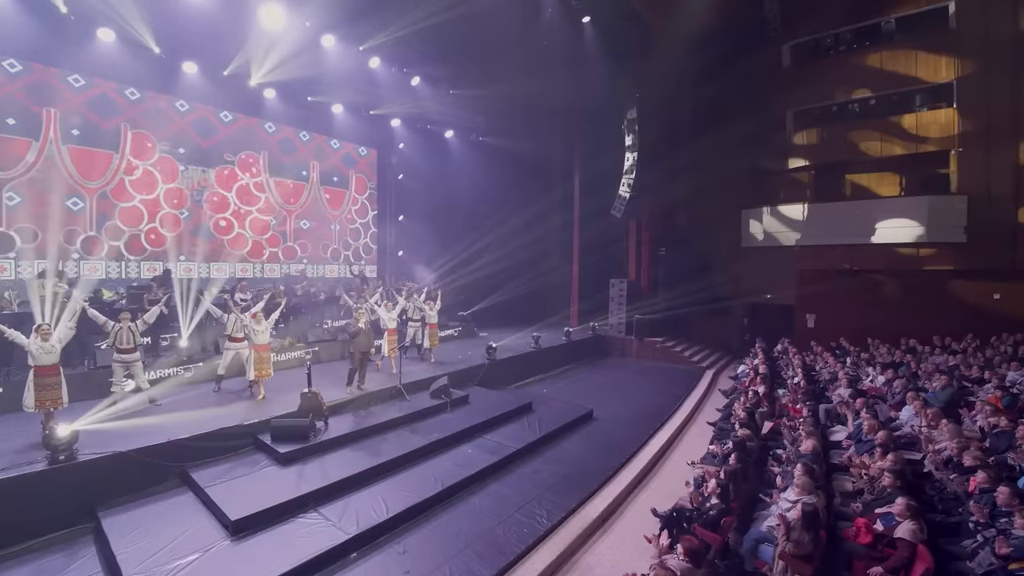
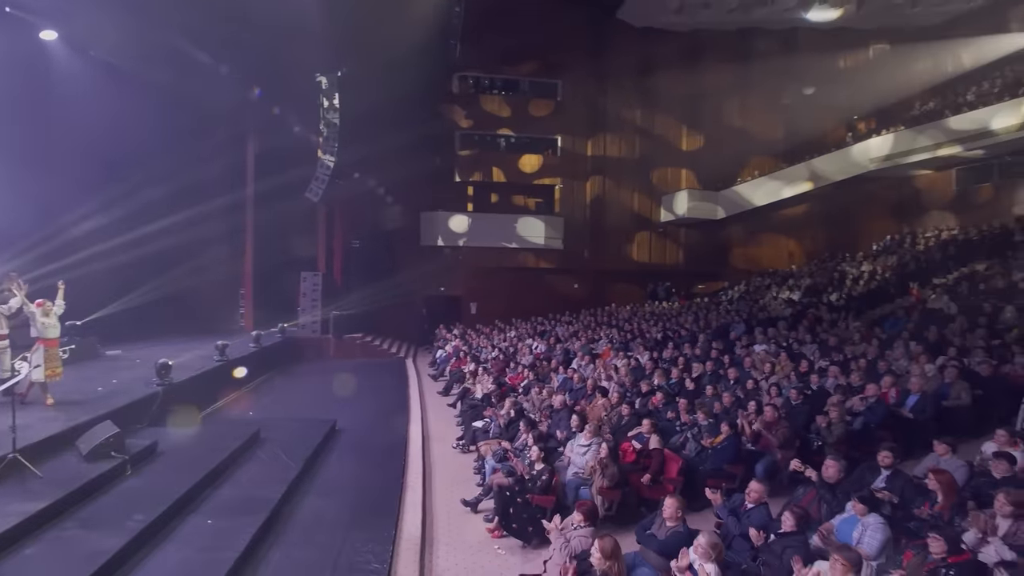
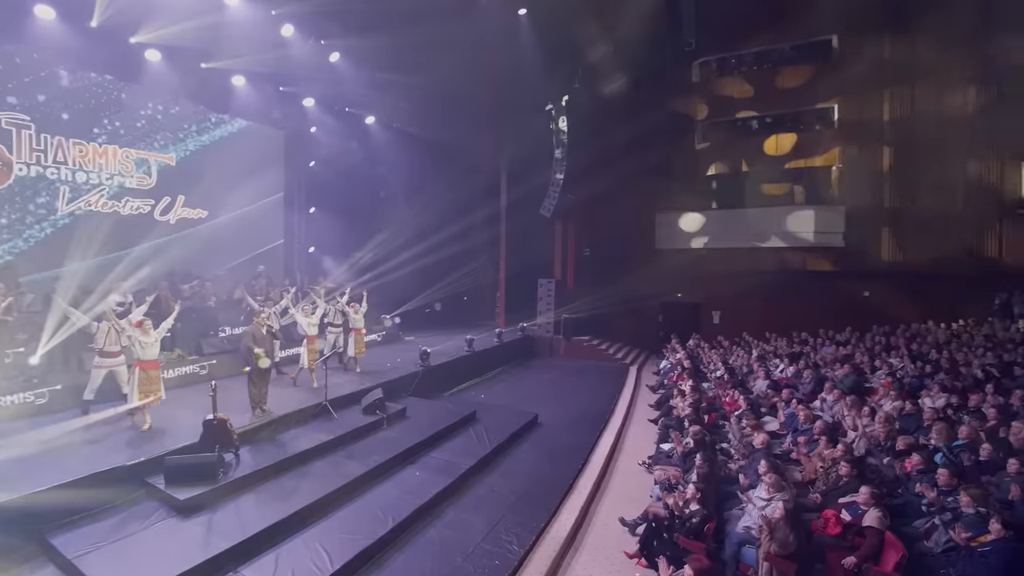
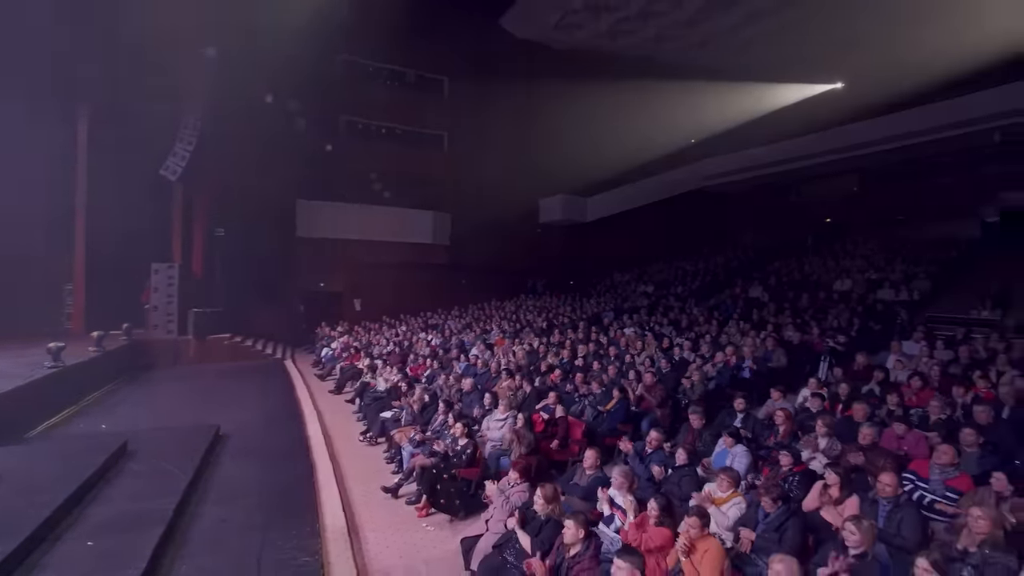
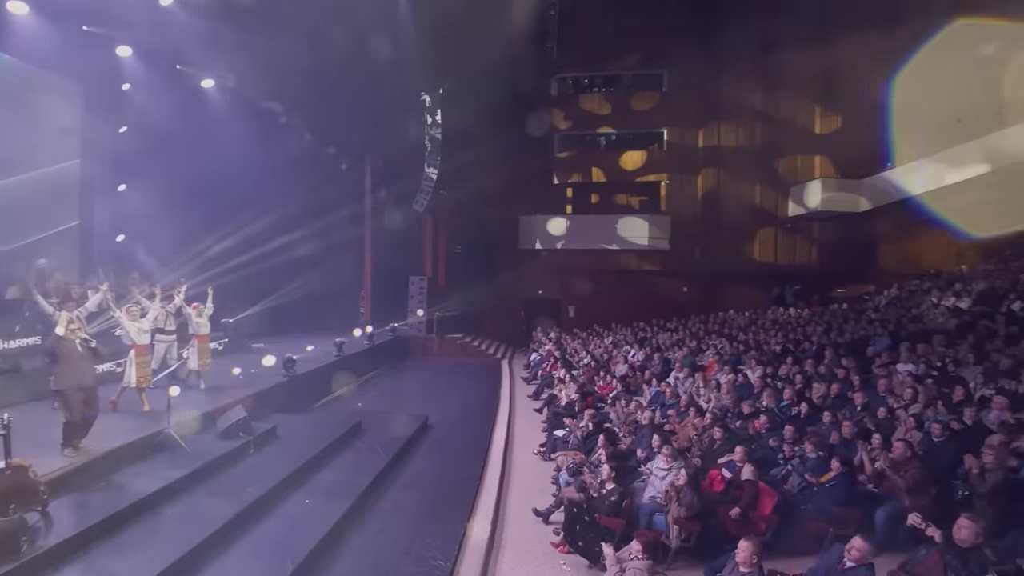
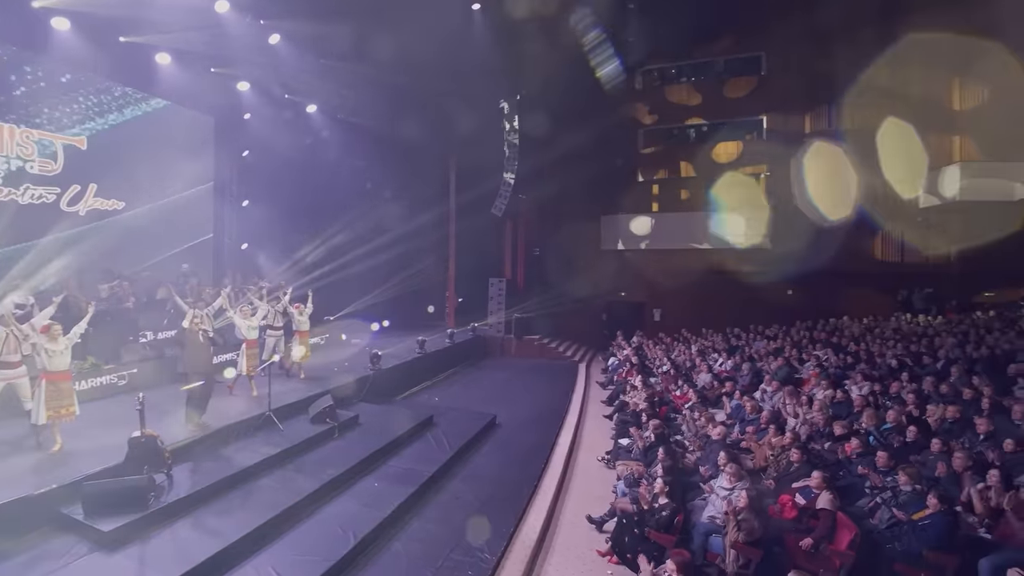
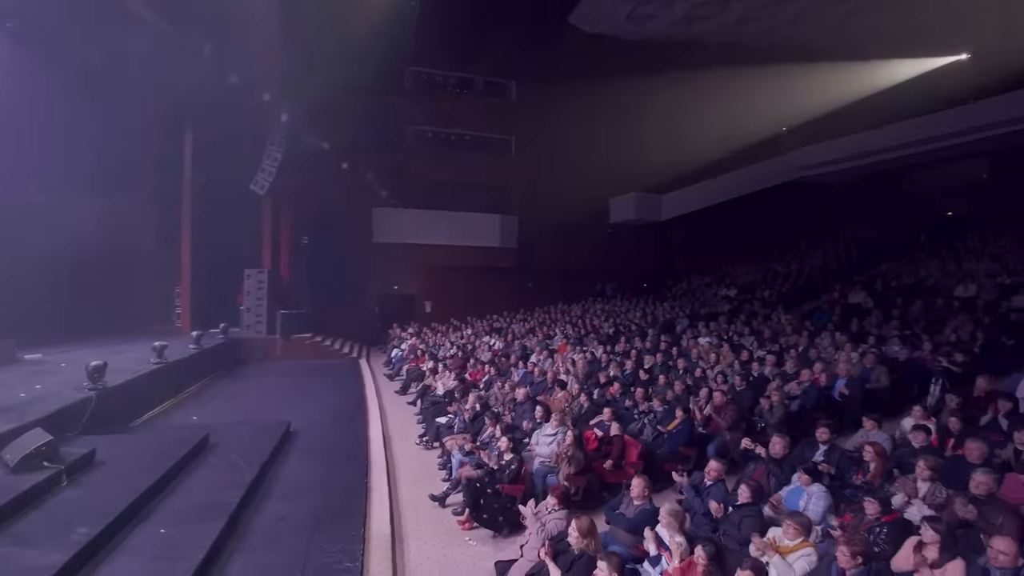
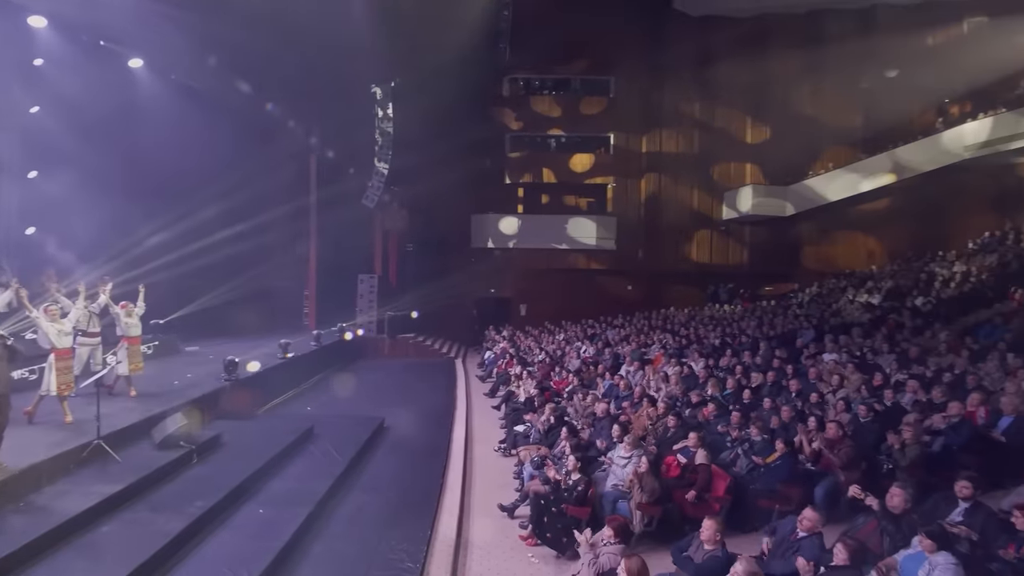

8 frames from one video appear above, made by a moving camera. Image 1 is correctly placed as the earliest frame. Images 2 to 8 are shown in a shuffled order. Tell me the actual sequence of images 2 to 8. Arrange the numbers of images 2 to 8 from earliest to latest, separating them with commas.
3, 6, 5, 8, 2, 7, 4
